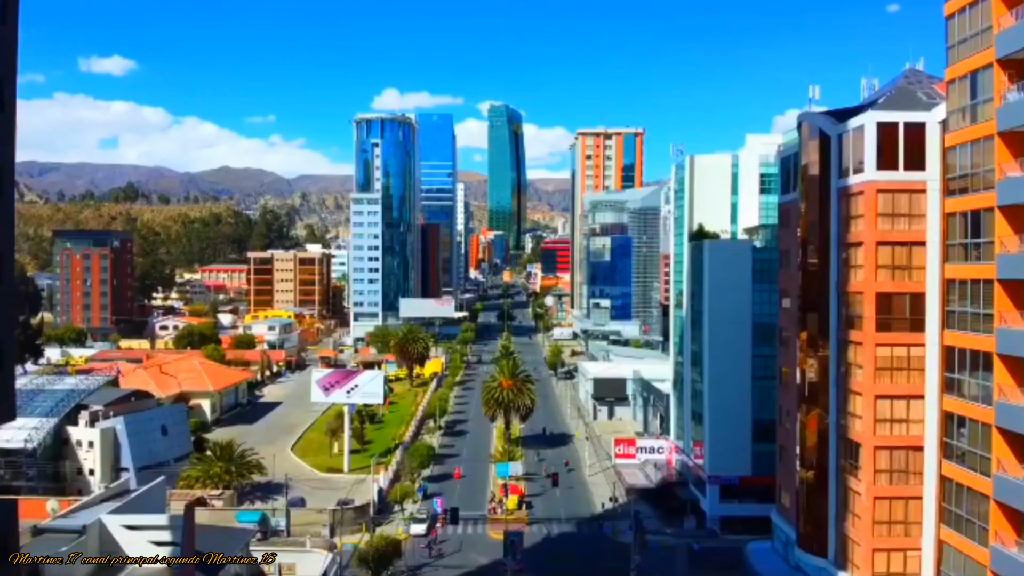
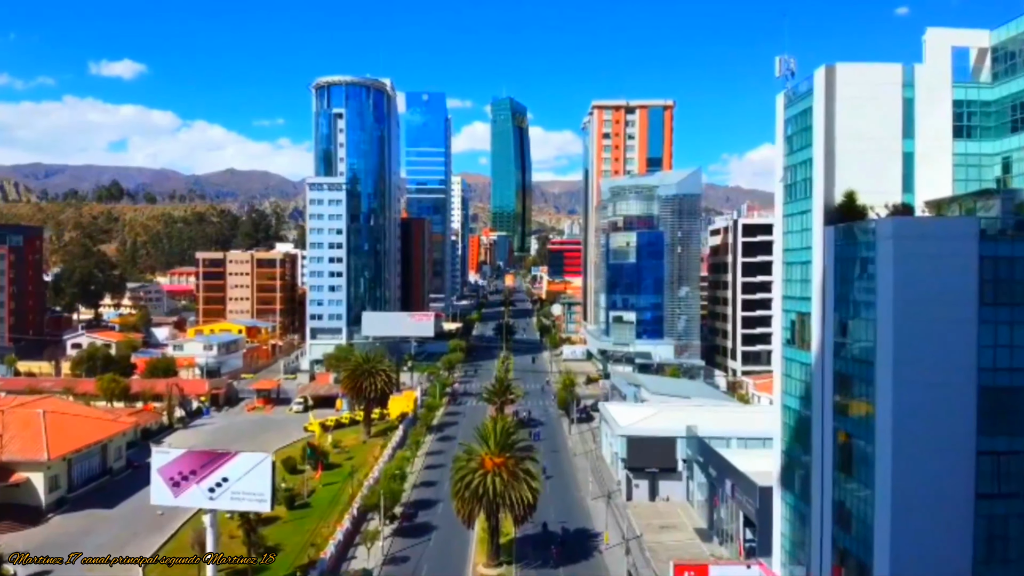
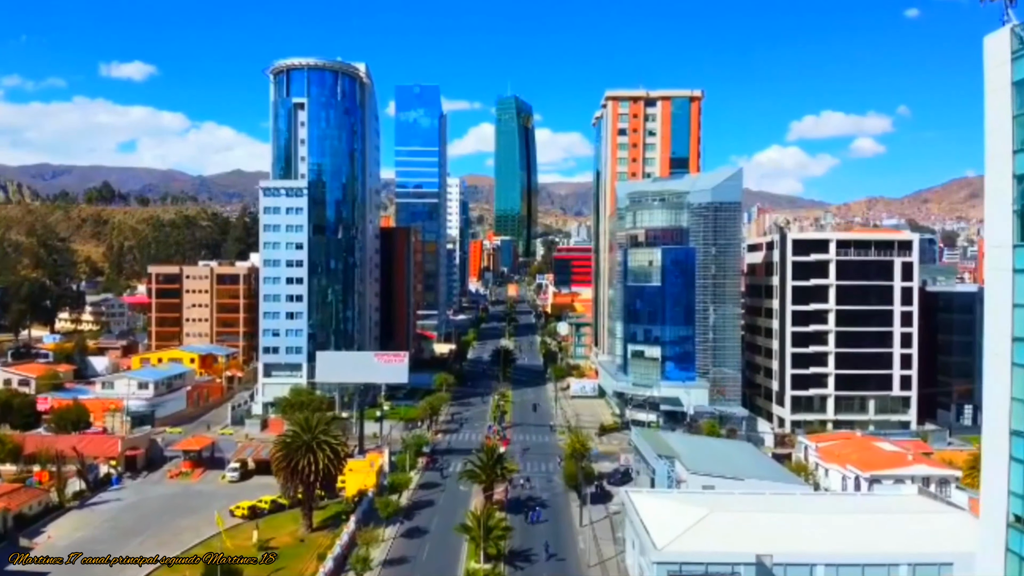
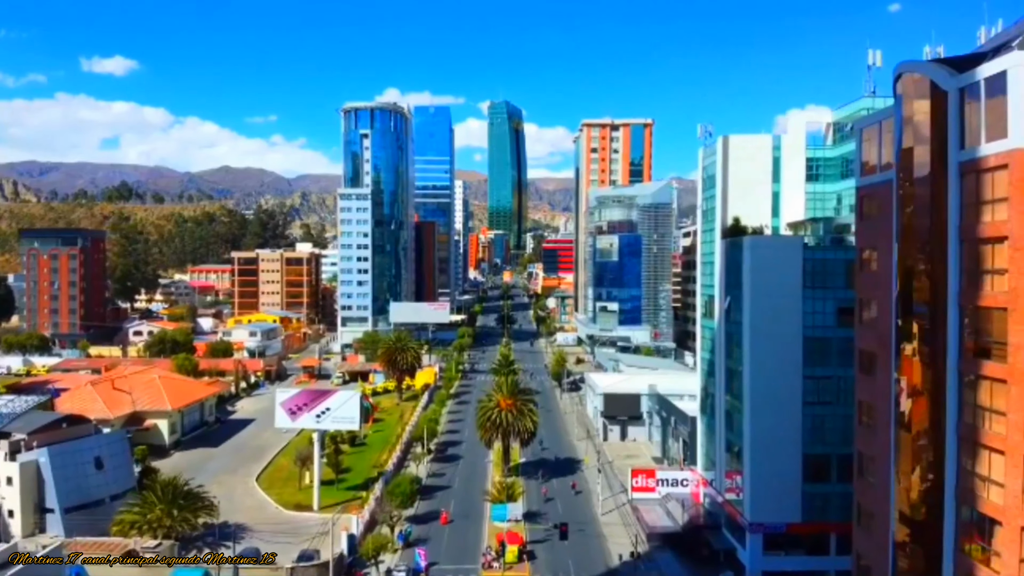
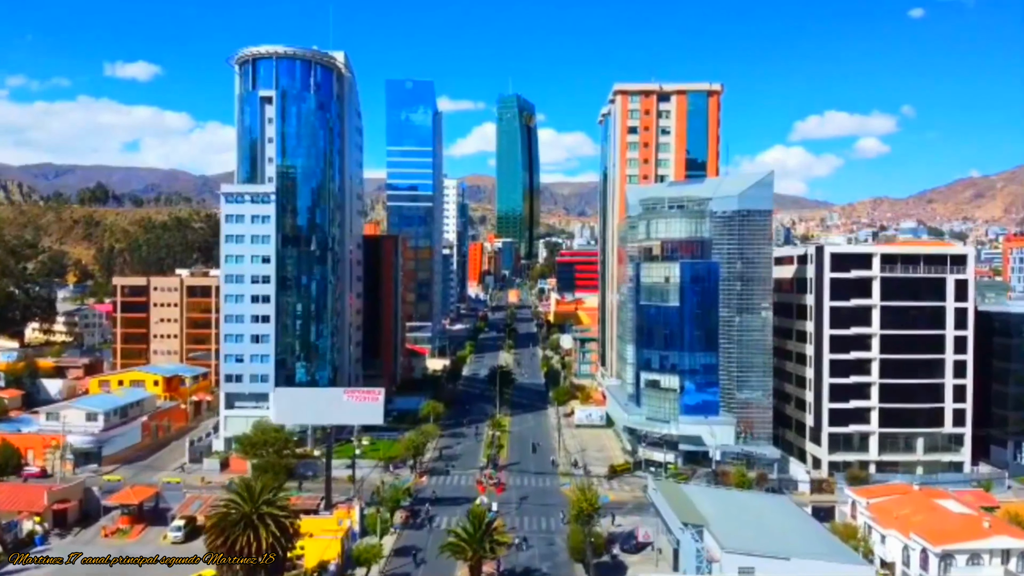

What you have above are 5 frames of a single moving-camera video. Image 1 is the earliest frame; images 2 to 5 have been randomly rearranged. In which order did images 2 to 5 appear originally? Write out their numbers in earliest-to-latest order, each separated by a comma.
4, 2, 3, 5
